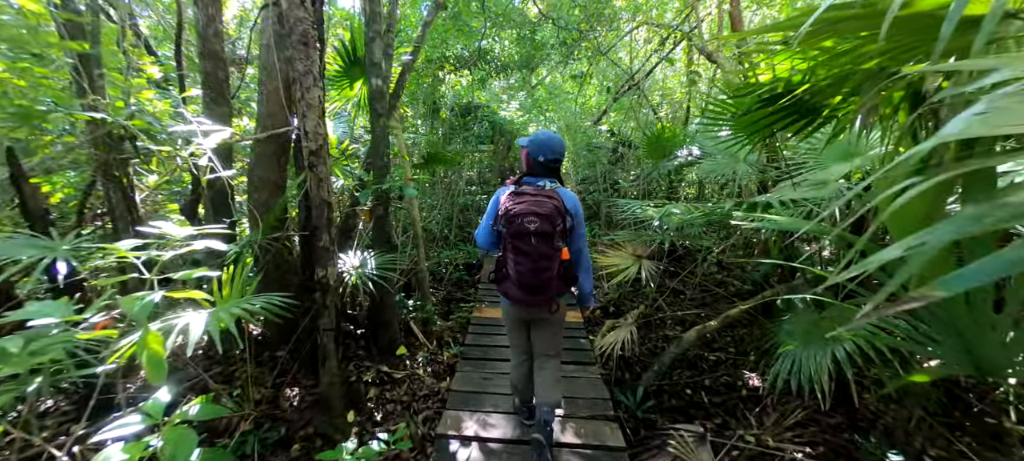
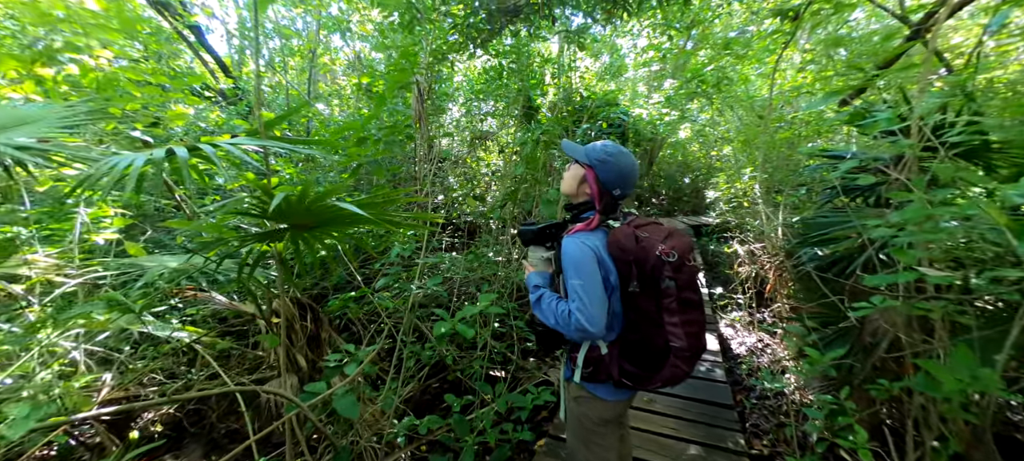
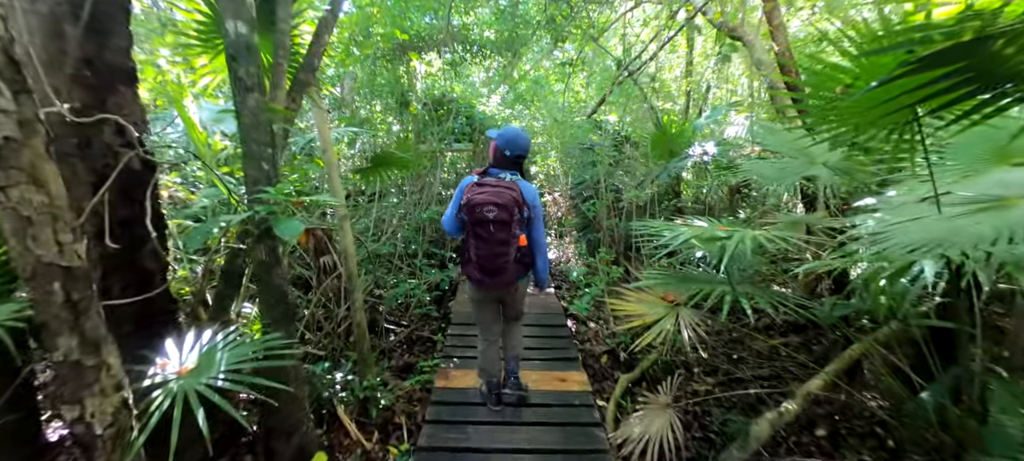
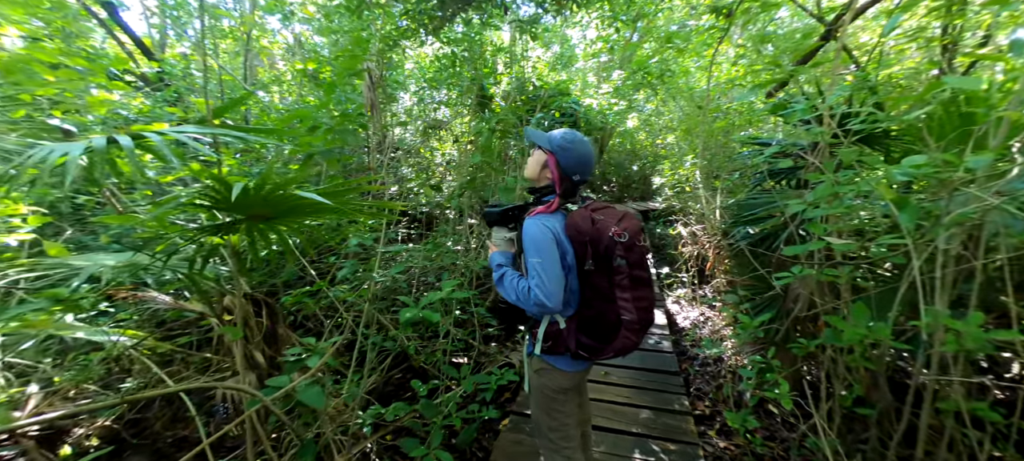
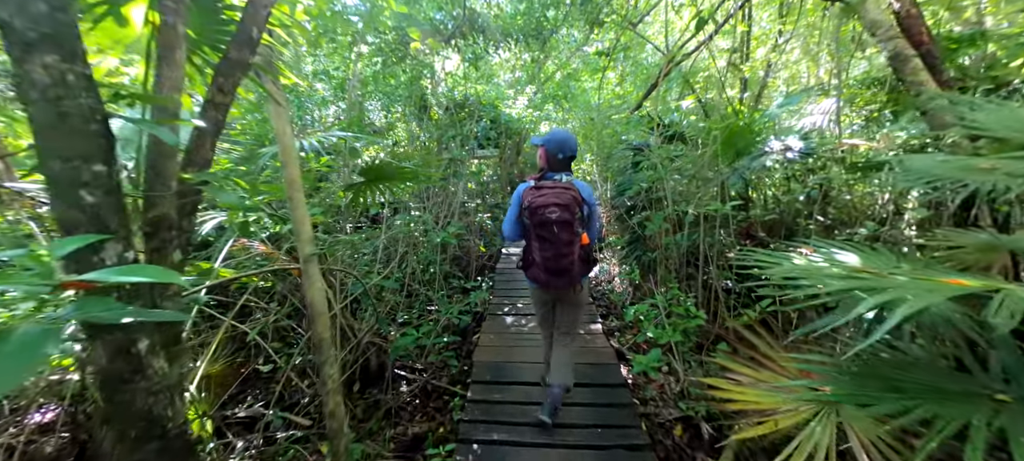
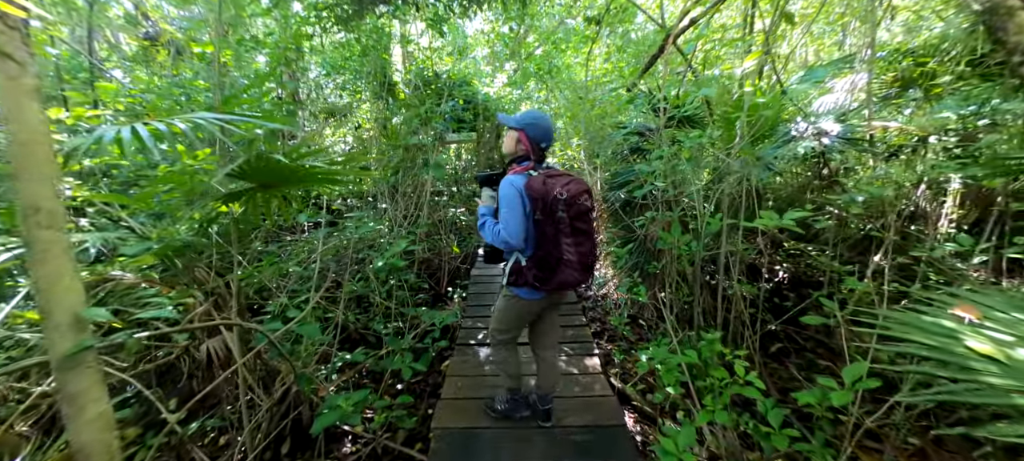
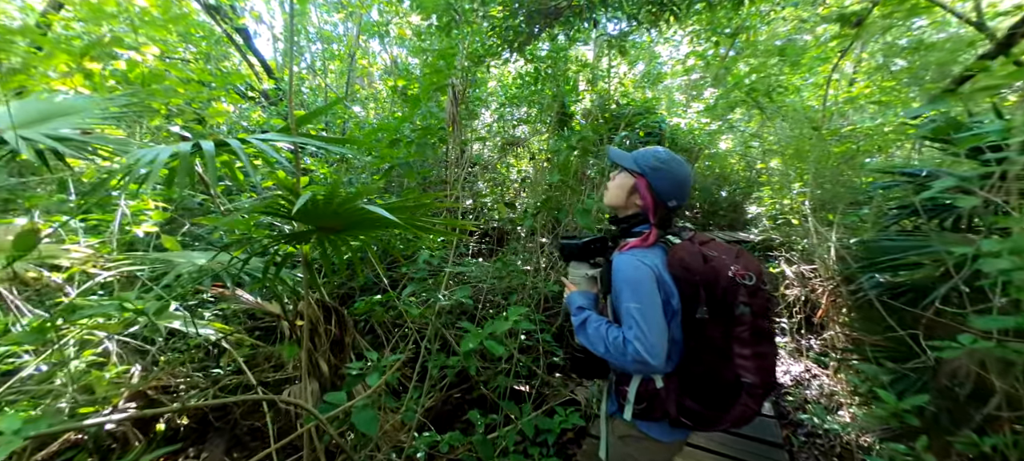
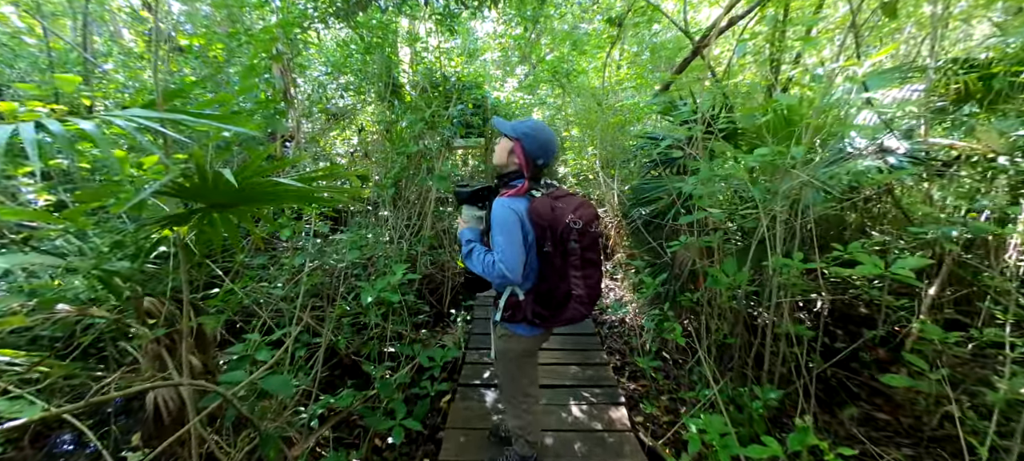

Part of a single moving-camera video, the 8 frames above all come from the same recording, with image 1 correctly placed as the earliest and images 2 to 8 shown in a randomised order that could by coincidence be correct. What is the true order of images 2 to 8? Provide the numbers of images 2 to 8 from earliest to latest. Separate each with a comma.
3, 5, 6, 8, 4, 2, 7
